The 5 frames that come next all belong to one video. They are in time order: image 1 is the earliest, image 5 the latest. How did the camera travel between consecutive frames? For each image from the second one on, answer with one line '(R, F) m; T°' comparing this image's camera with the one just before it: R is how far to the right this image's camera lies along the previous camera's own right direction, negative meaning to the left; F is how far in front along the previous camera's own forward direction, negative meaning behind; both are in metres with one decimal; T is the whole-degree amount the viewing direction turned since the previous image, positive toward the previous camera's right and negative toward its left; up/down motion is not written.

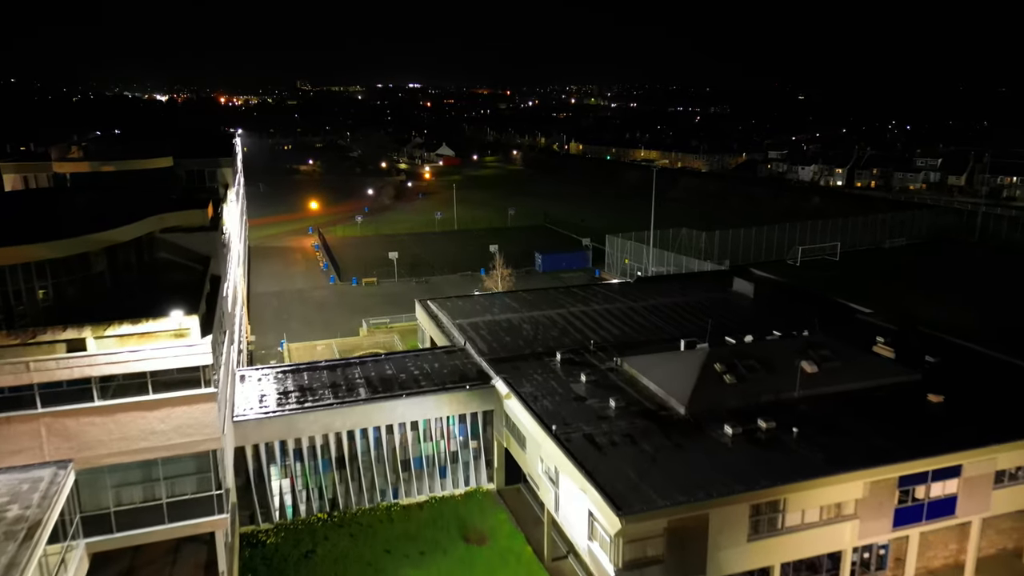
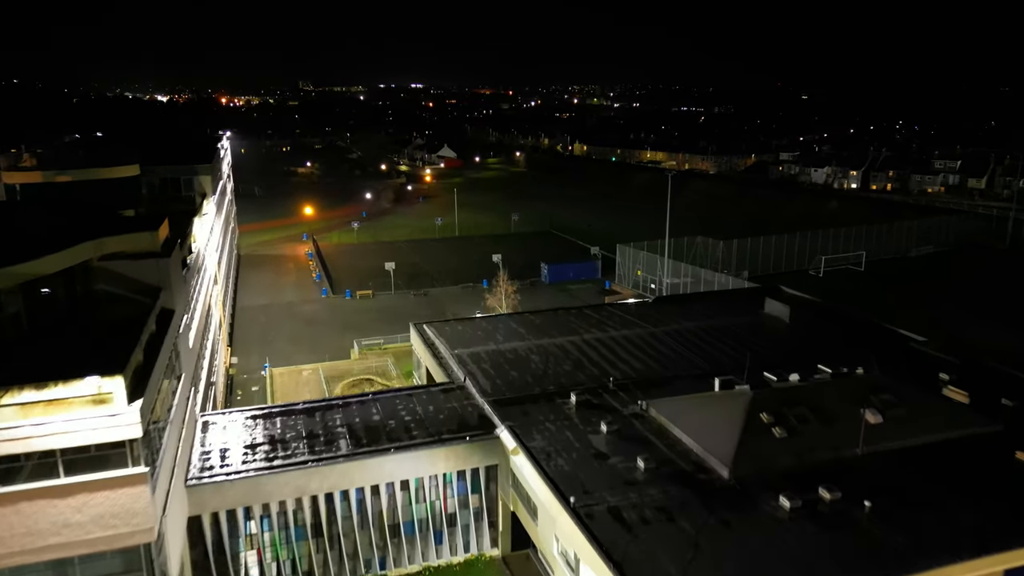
(0.0, +1.5) m; 0°
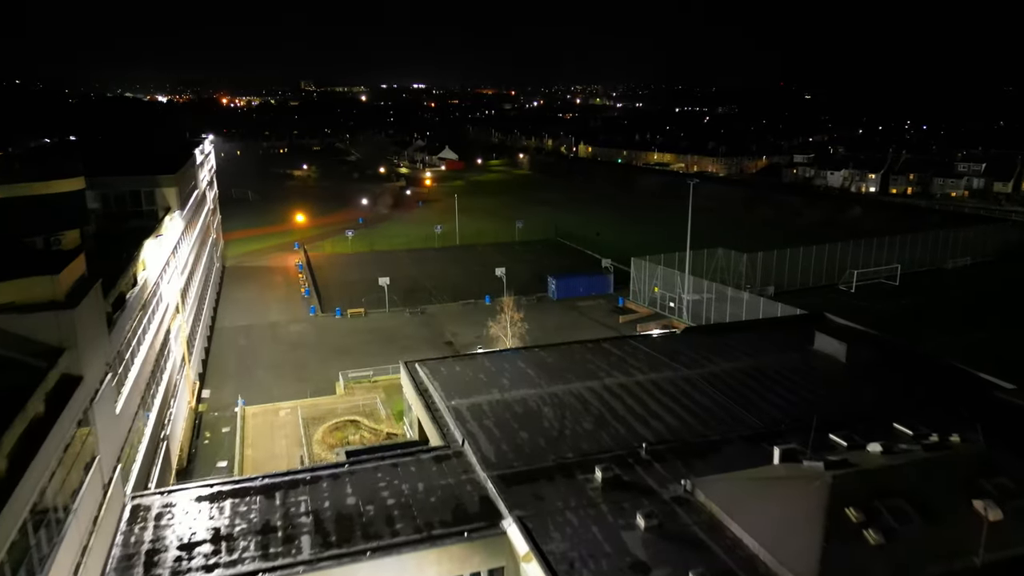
(-0.1, +1.9) m; 0°
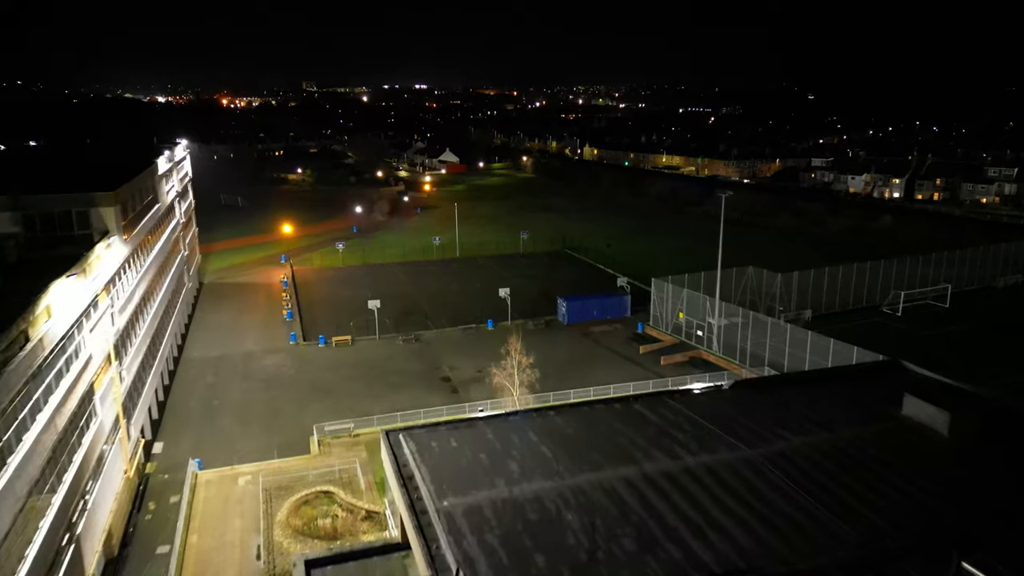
(-0.1, +2.4) m; 0°
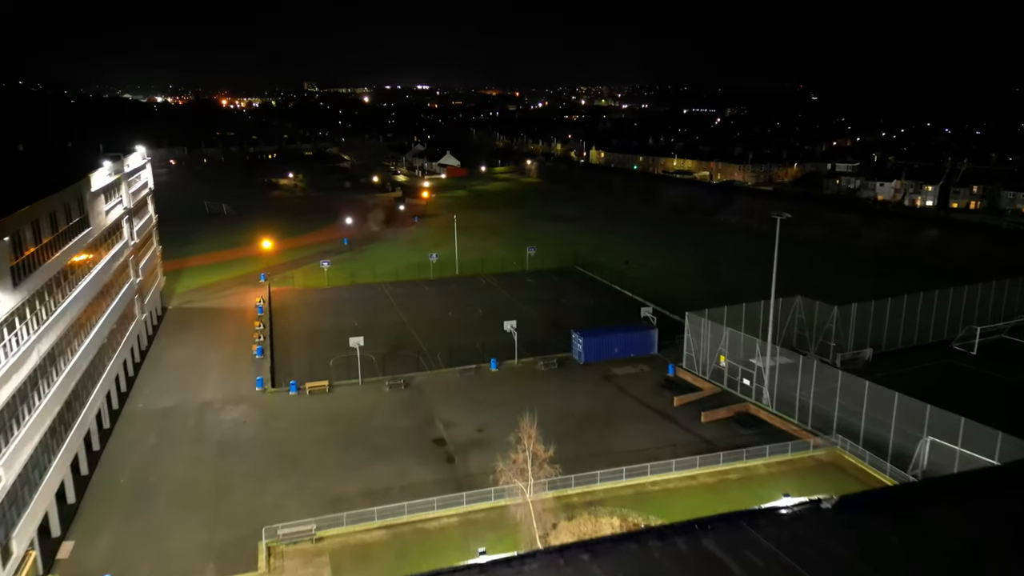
(-0.1, +2.9) m; 0°
